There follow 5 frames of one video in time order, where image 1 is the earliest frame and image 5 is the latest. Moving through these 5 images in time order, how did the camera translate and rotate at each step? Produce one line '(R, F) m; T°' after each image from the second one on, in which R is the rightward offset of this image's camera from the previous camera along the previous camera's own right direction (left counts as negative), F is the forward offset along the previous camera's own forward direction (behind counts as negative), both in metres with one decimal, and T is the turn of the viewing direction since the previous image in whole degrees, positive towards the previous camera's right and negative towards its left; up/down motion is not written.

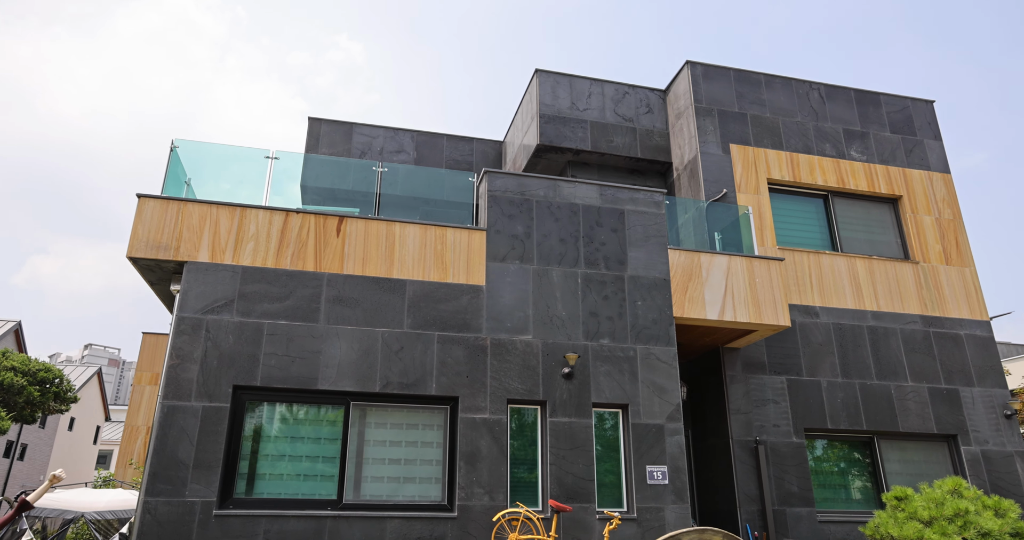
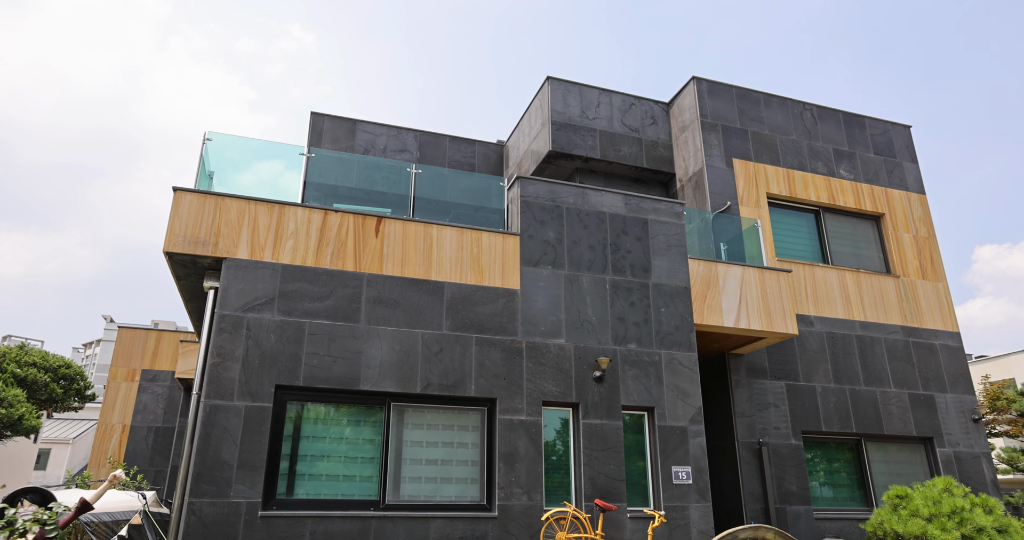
(-1.0, -0.1) m; +5°
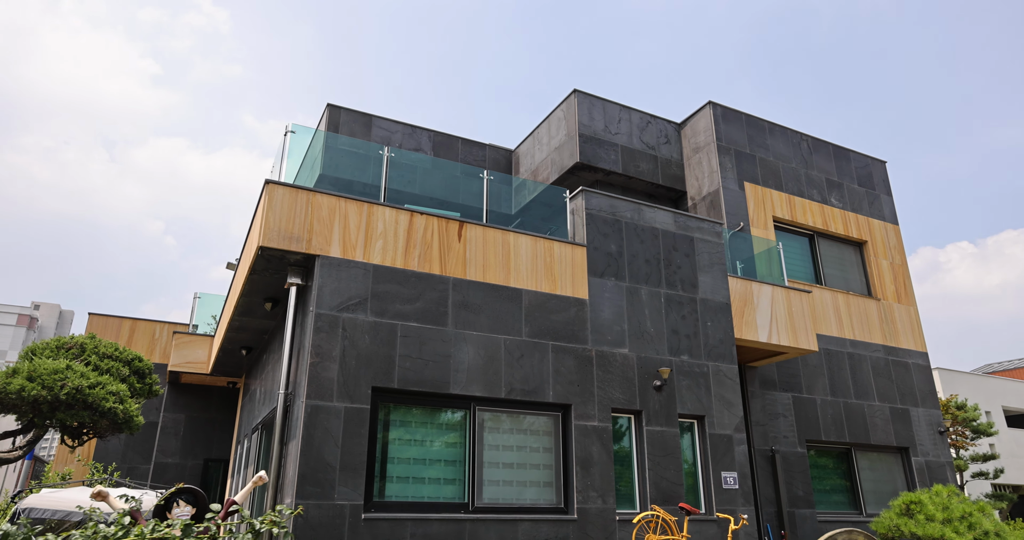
(-1.8, -0.1) m; +7°
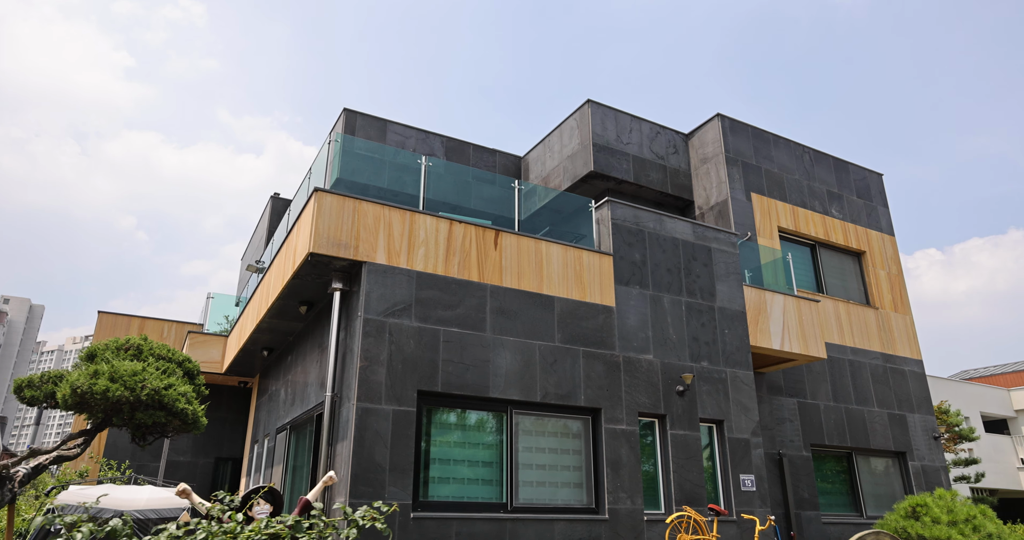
(-0.6, -0.2) m; +2°
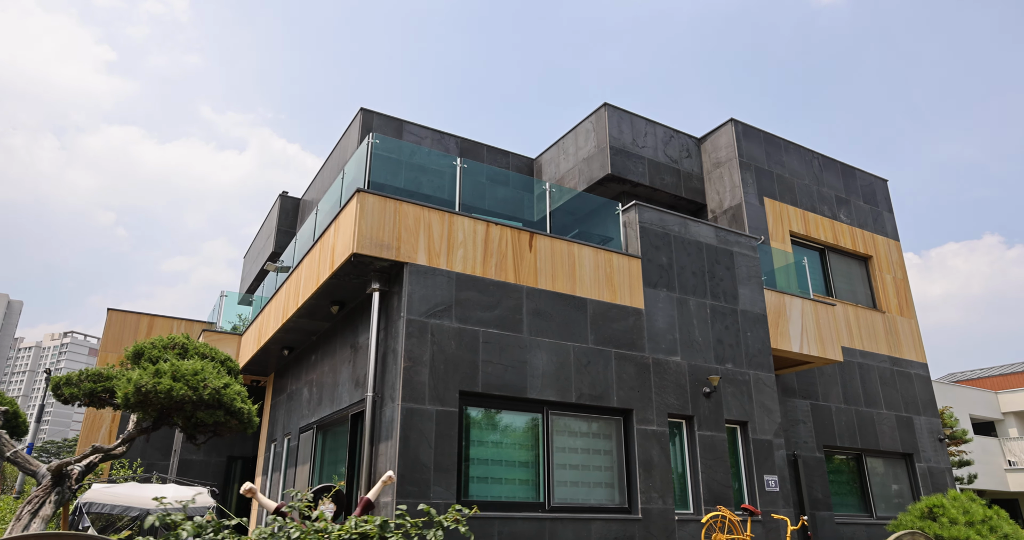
(-0.6, -0.1) m; +1°
